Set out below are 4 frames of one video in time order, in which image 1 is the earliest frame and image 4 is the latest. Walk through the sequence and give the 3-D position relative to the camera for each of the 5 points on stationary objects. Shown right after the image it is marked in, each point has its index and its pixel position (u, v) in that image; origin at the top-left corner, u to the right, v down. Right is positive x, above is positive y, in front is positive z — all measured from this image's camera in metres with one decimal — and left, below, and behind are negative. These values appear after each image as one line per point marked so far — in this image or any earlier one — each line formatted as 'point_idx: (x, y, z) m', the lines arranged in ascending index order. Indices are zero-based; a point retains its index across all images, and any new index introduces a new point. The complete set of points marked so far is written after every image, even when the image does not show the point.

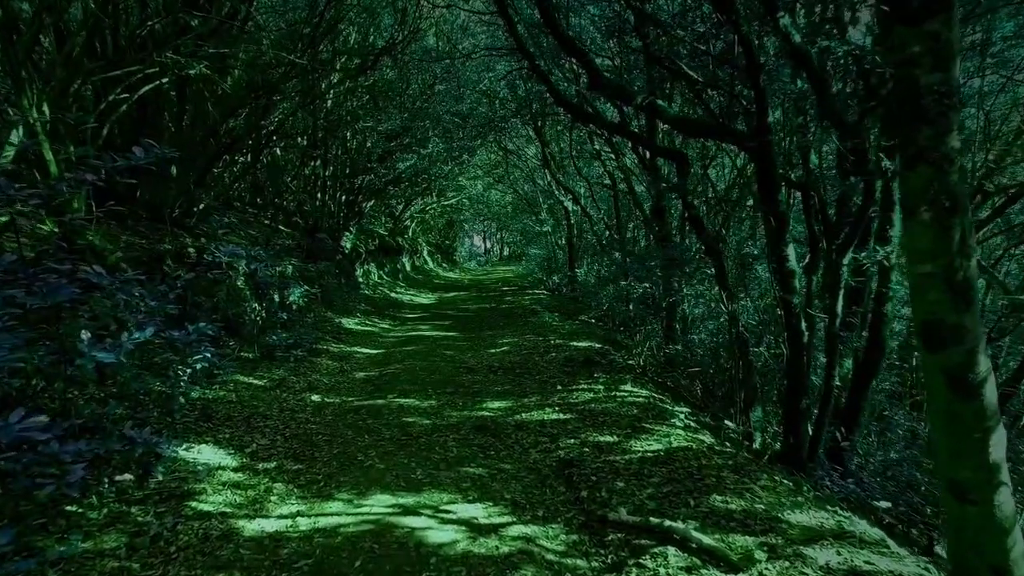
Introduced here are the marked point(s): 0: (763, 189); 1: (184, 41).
0: (+3.8, +1.5, +8.3) m
1: (-5.8, +4.3, +9.7) m
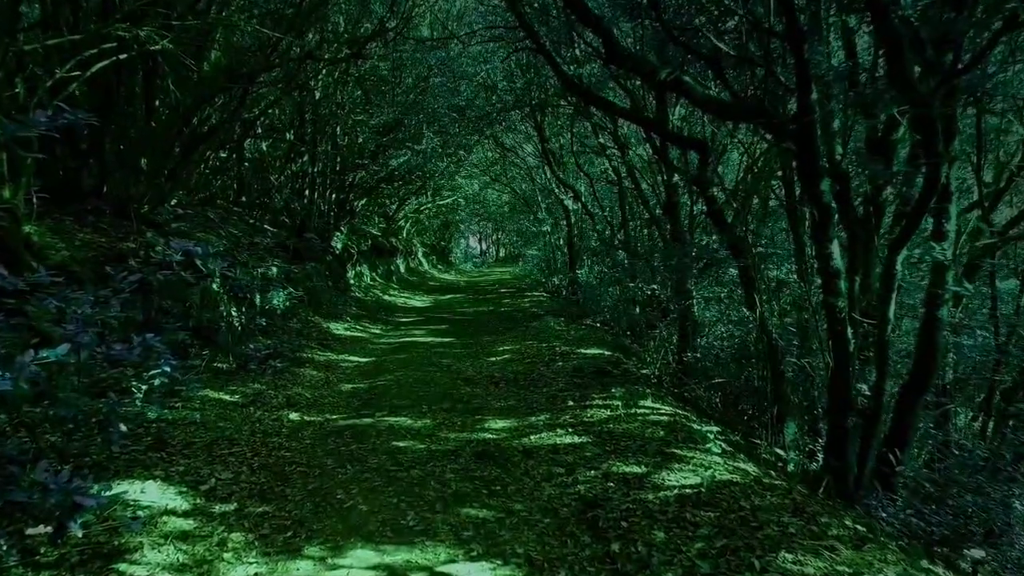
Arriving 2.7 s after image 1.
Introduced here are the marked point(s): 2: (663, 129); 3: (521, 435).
0: (+3.8, +1.4, +7.3) m
1: (-5.7, +4.3, +8.6) m
2: (+2.6, +2.8, +9.7) m
3: (+0.1, -1.9, +6.9) m
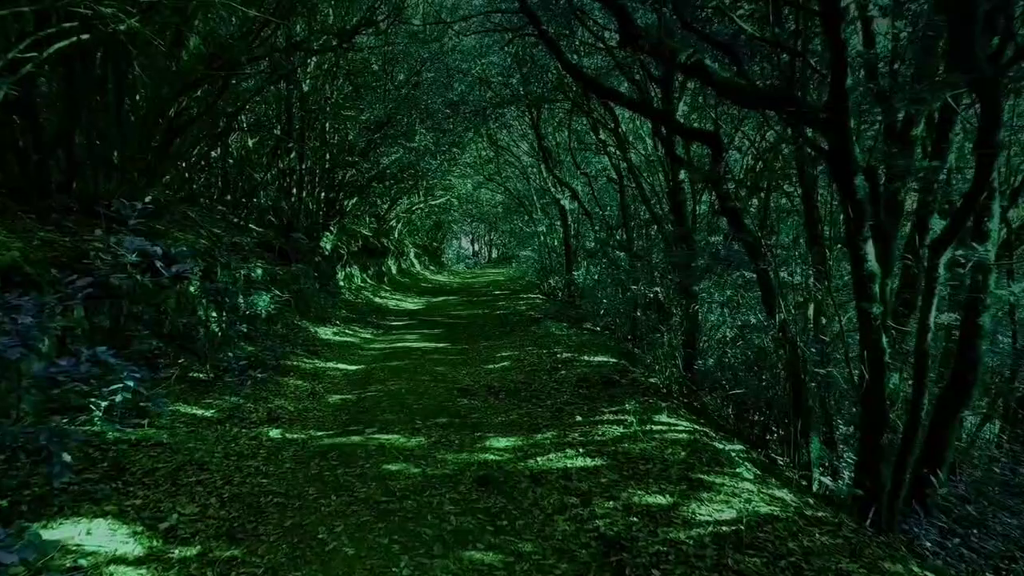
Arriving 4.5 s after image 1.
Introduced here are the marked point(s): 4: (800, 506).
0: (+3.9, +1.4, +6.6) m
1: (-5.7, +4.2, +7.8) m
2: (+2.6, +2.7, +9.0) m
3: (+0.2, -1.9, +6.2) m
4: (+2.6, -2.0, +5.0) m
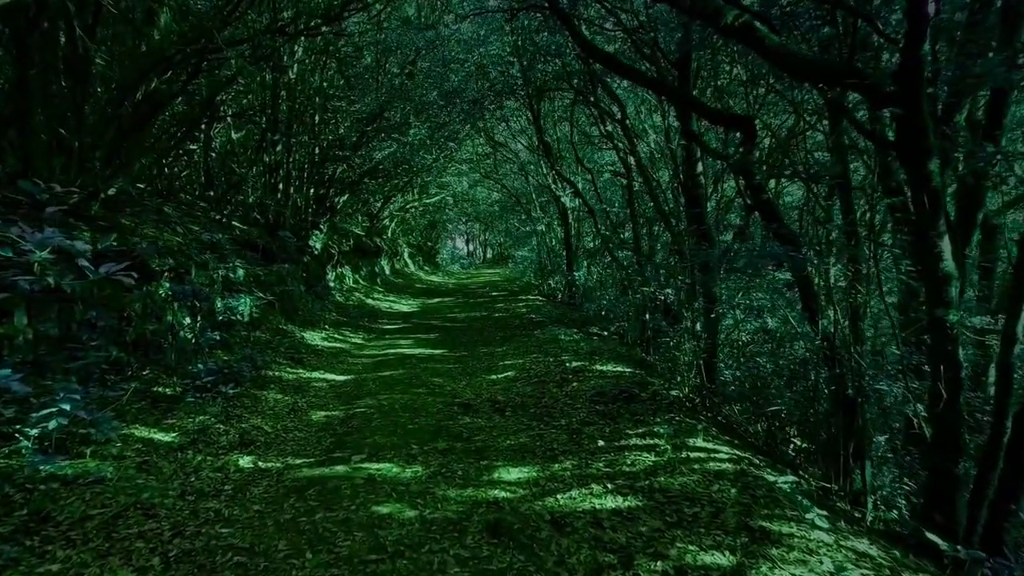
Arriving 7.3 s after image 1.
0: (+4.0, +1.3, +5.6) m
1: (-5.6, +4.2, +6.7) m
2: (+2.7, +2.7, +8.0) m
3: (+0.3, -1.9, +5.2) m
4: (+2.8, -2.0, +4.0) m
